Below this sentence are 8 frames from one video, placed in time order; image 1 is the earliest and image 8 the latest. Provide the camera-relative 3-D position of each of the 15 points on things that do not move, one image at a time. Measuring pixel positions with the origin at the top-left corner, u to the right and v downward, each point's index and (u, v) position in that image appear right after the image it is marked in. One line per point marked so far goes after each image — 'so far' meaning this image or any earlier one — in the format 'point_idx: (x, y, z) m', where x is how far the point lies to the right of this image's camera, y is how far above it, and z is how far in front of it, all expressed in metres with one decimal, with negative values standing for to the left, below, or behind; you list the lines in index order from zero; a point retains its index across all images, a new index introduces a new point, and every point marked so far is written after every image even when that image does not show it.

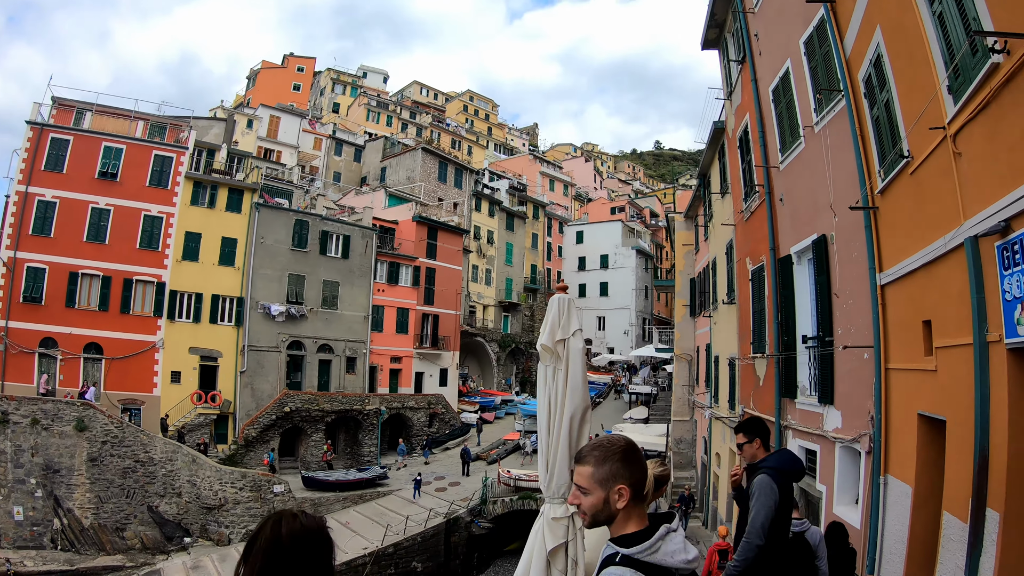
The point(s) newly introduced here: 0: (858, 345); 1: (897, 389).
0: (+4.2, -0.7, +6.7) m
1: (+4.0, -1.0, +5.8) m
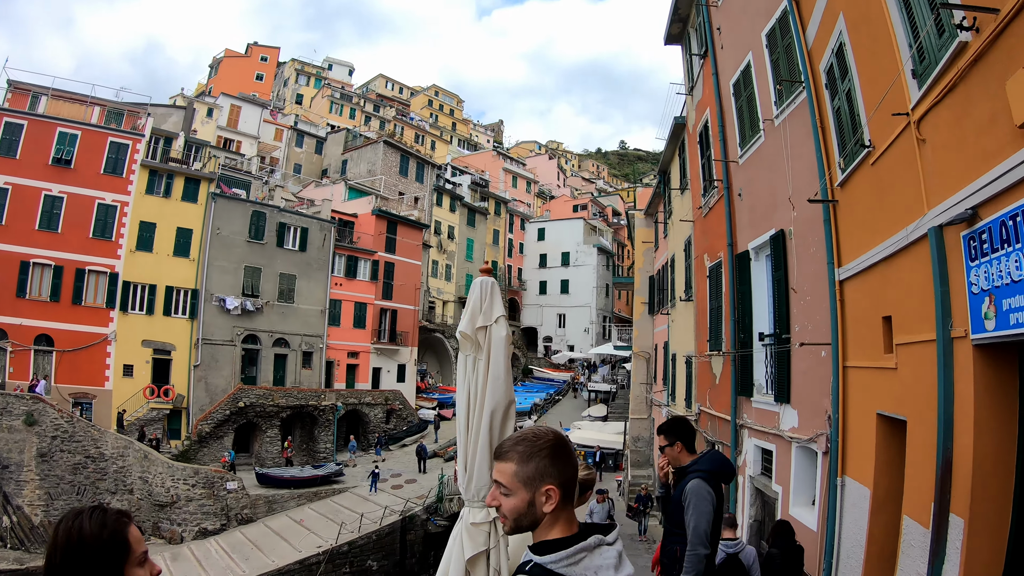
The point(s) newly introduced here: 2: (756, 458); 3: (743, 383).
0: (+3.6, -0.6, +6.5) m
1: (+3.4, -1.0, +5.6) m
2: (+3.7, -2.6, +8.3) m
3: (+3.7, -1.5, +8.9) m
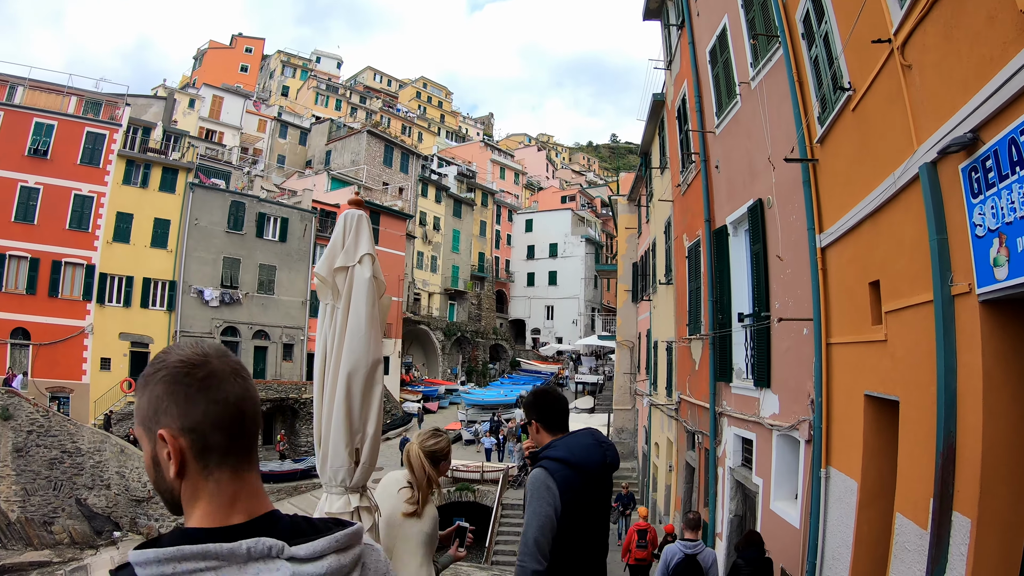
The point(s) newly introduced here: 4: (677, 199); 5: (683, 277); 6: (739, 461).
0: (+3.0, -0.3, +5.9) m
1: (+2.9, -0.7, +5.0) m
2: (+3.1, -2.2, +7.7) m
3: (+3.1, -1.2, +8.3) m
4: (+3.6, +1.9, +12.3) m
5: (+3.4, +0.2, +11.2) m
6: (+3.2, -2.4, +7.7) m
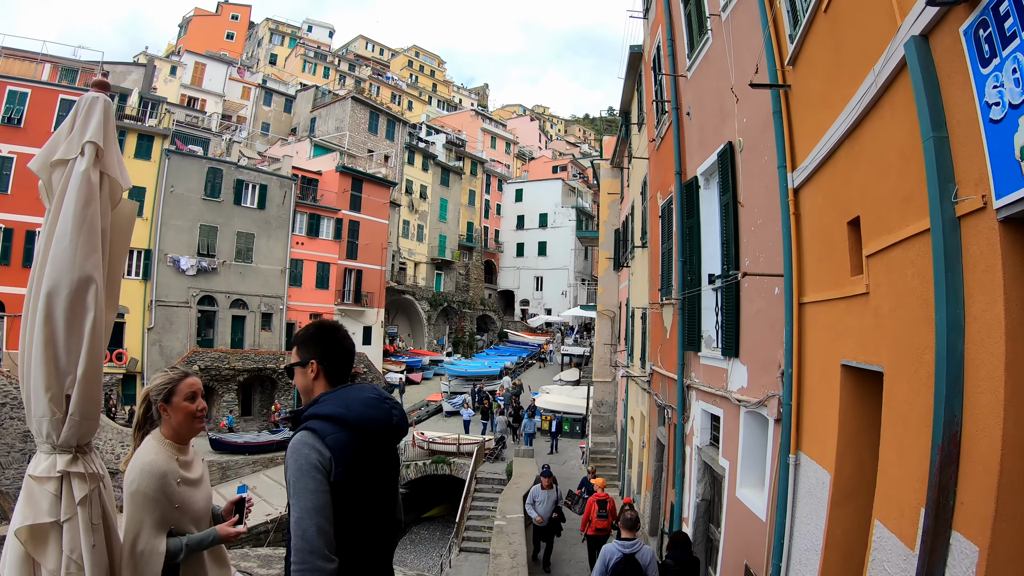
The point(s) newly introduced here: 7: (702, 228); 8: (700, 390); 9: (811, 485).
0: (+2.3, +0.1, +5.0) m
1: (+2.2, -0.3, +4.1) m
2: (+2.4, -1.7, +6.9) m
3: (+2.4, -0.6, +7.4) m
4: (+2.9, +2.7, +11.3) m
5: (+2.7, +0.9, +10.2) m
6: (+2.4, -1.9, +6.9) m
7: (+2.5, +0.8, +7.3) m
8: (+2.4, -1.3, +7.0) m
9: (+2.1, -1.4, +3.9) m
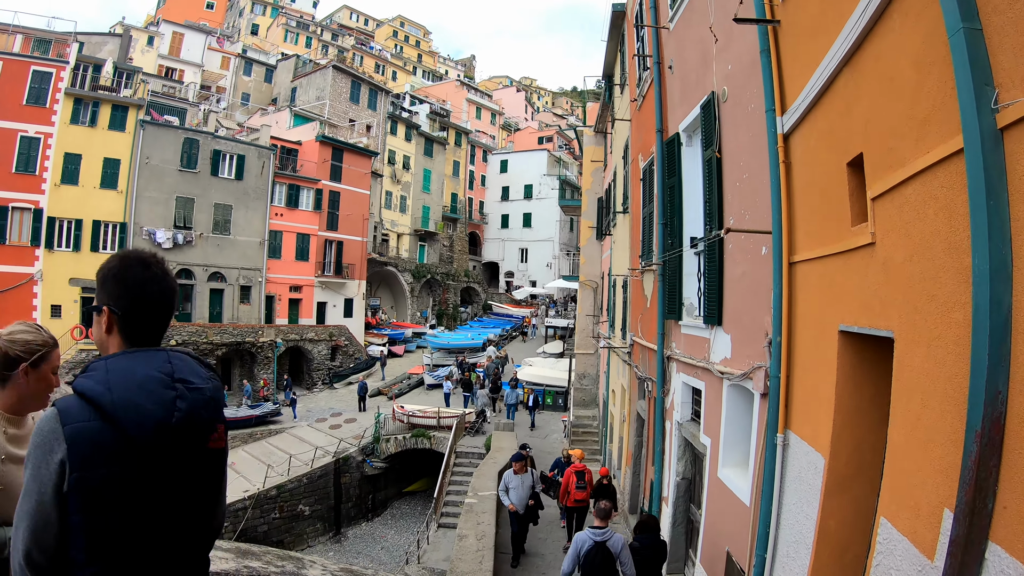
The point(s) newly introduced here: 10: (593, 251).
0: (+2.0, +0.4, +4.5) m
1: (+1.9, 0.0, +3.6) m
2: (+2.0, -1.3, +6.5) m
3: (+2.0, -0.2, +6.9) m
4: (+2.4, +3.3, +10.6) m
5: (+2.2, +1.5, +9.7) m
6: (+2.0, -1.5, +6.4) m
7: (+2.1, +1.2, +6.8) m
8: (+2.0, -0.9, +6.5) m
9: (+1.8, -1.1, +3.4) m
10: (+2.9, +1.3, +19.9) m
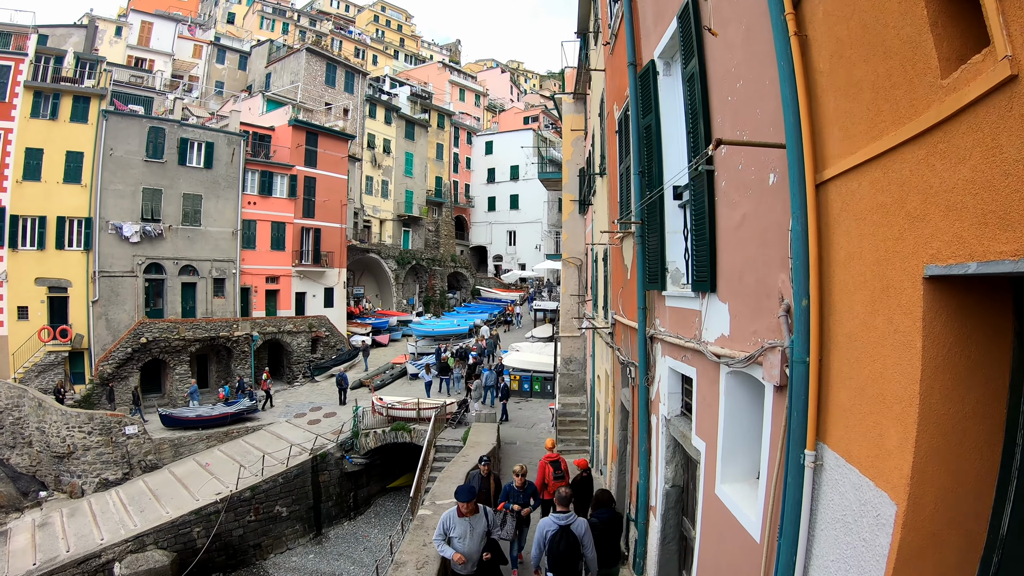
0: (+1.4, +0.7, +3.2) m
1: (+1.4, +0.2, +2.3) m
2: (+1.5, -0.9, +5.2) m
3: (+1.4, +0.2, +5.6) m
4: (+1.6, +3.8, +9.2) m
5: (+1.6, +1.9, +8.3) m
6: (+1.5, -1.1, +5.2) m
7: (+1.5, +1.6, +5.4) m
8: (+1.5, -0.5, +5.2) m
9: (+1.3, -0.9, +2.2) m
10: (+2.2, +2.1, +18.5) m
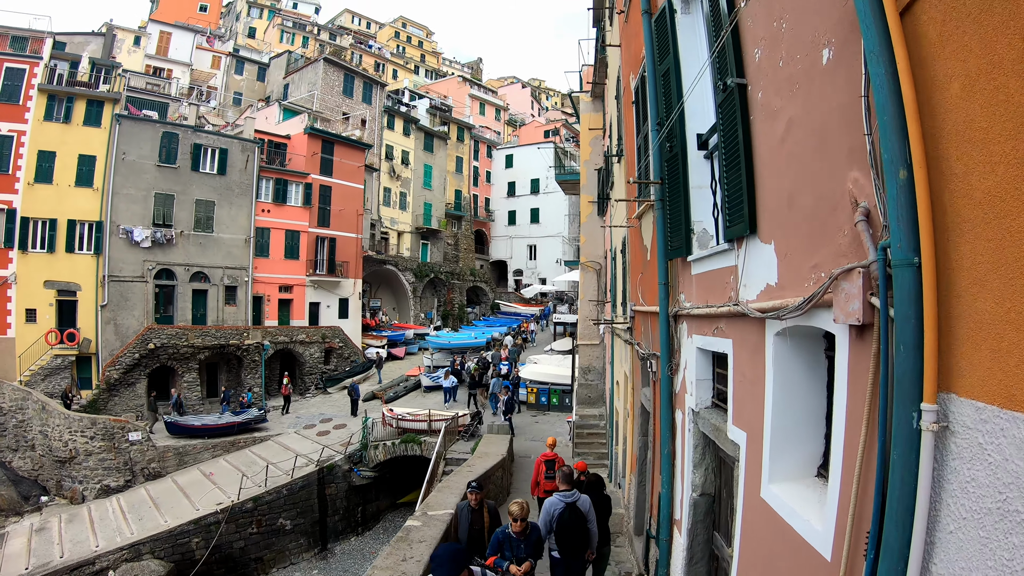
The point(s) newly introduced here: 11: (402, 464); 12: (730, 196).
0: (+1.3, +1.1, +2.3) m
1: (+1.2, +0.6, +1.4) m
2: (+1.5, -0.7, +4.3) m
3: (+1.4, +0.4, +4.7) m
4: (+1.8, +3.9, +8.5) m
5: (+1.7, +2.1, +7.5) m
6: (+1.5, -0.8, +4.3) m
7: (+1.5, +1.8, +4.6) m
8: (+1.4, -0.2, +4.3) m
9: (+1.2, -0.5, +1.3) m
10: (+2.7, +1.9, +17.7) m
11: (-3.9, -6.3, +19.6) m
12: (+1.4, +0.5, +3.4) m
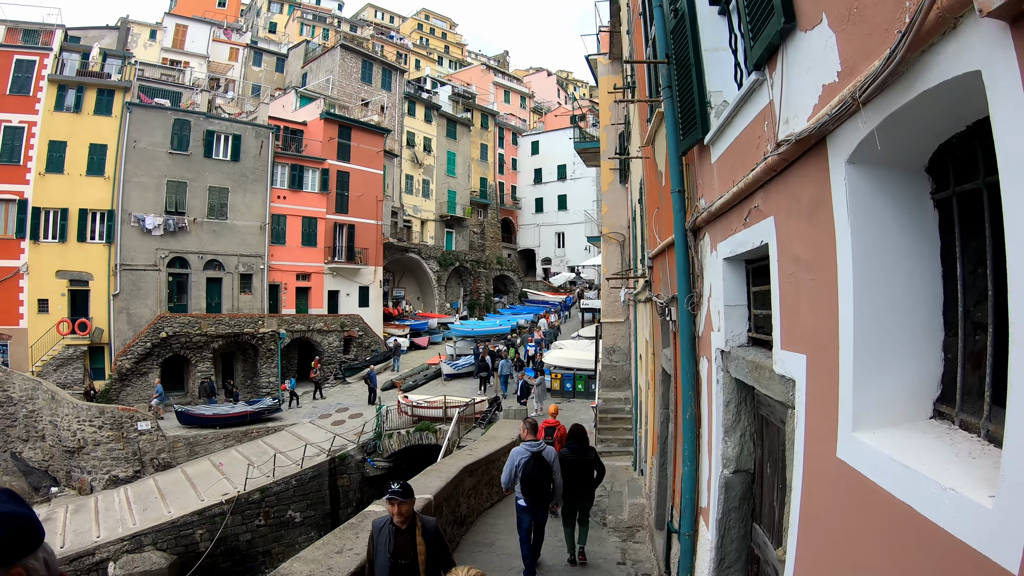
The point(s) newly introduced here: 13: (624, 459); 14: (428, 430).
0: (+0.9, +1.7, +1.0) m
1: (+0.7, +1.2, +0.1) m
2: (+1.2, -0.1, +3.0) m
3: (+1.2, +1.1, +3.4) m
4: (+1.7, +4.6, +7.1) m
5: (+1.5, +2.7, +6.2) m
6: (+1.2, -0.2, +3.0) m
7: (+1.2, +2.5, +3.3) m
8: (+1.1, +0.4, +3.1) m
9: (+0.7, +0.1, 0.0) m
10: (+3.1, +2.6, +16.3) m
11: (-3.1, -5.6, +18.7) m
12: (+1.0, +1.1, +2.1) m
13: (+2.3, -3.5, +11.7) m
14: (-2.6, -4.2, +16.6) m
